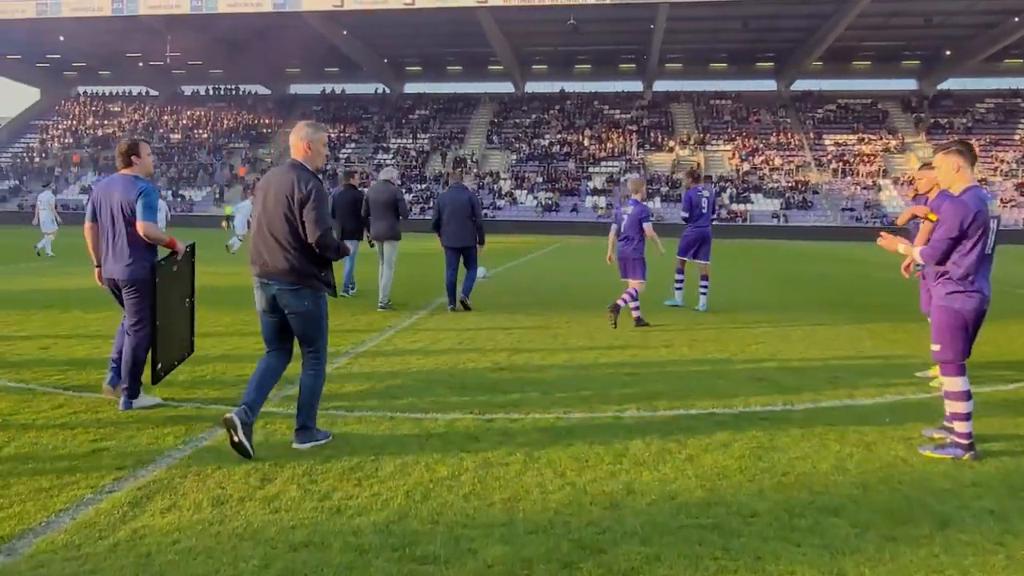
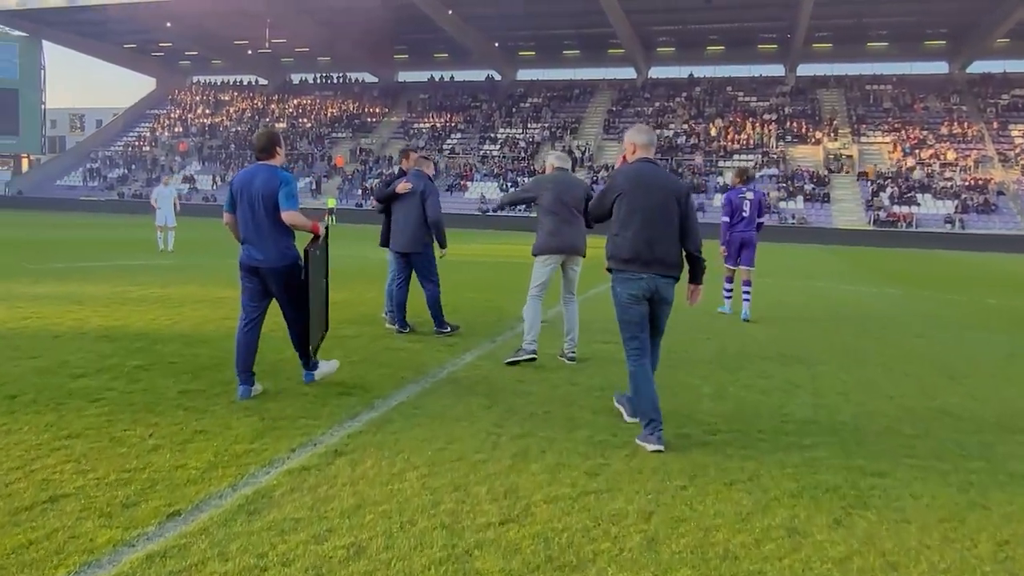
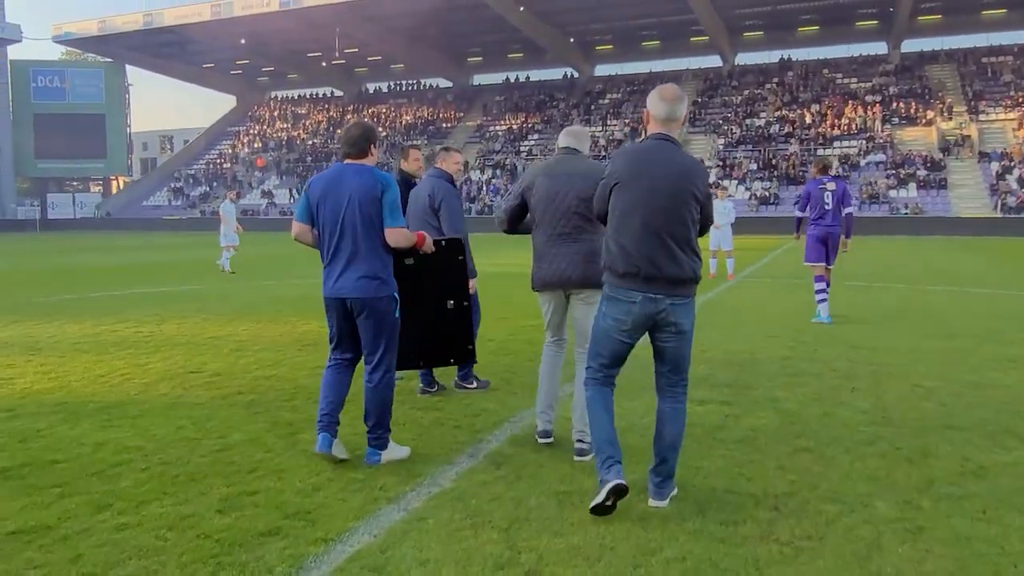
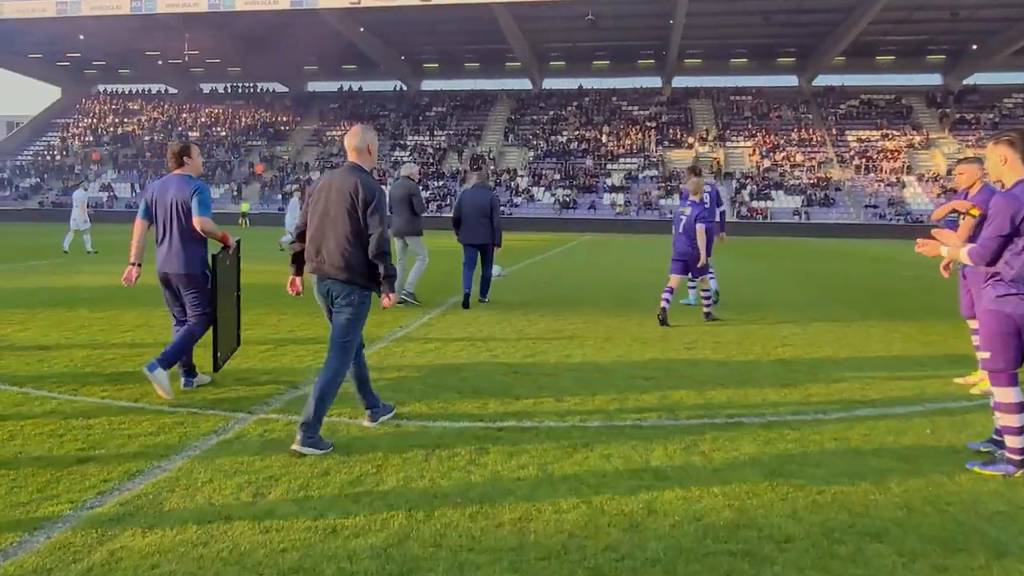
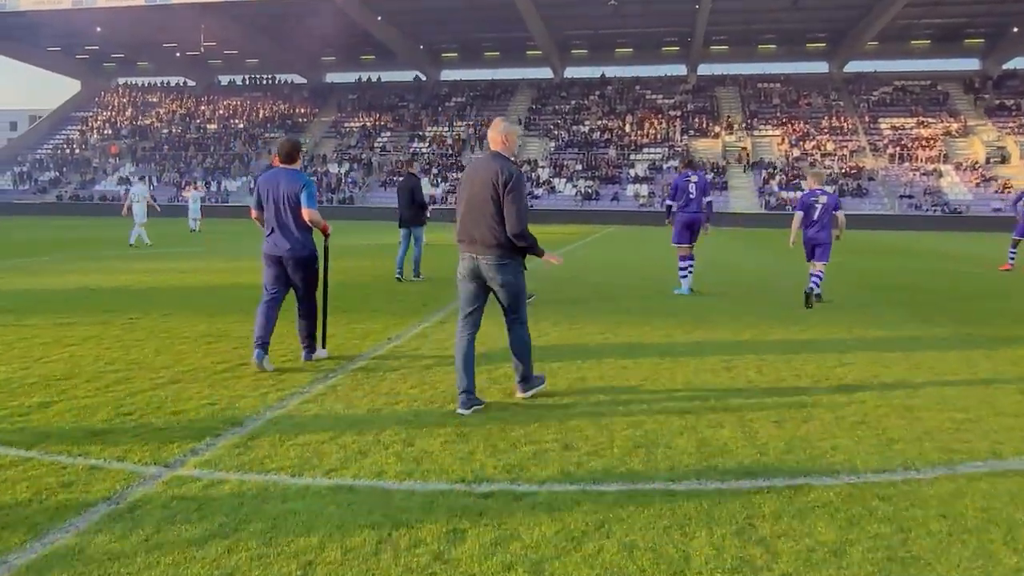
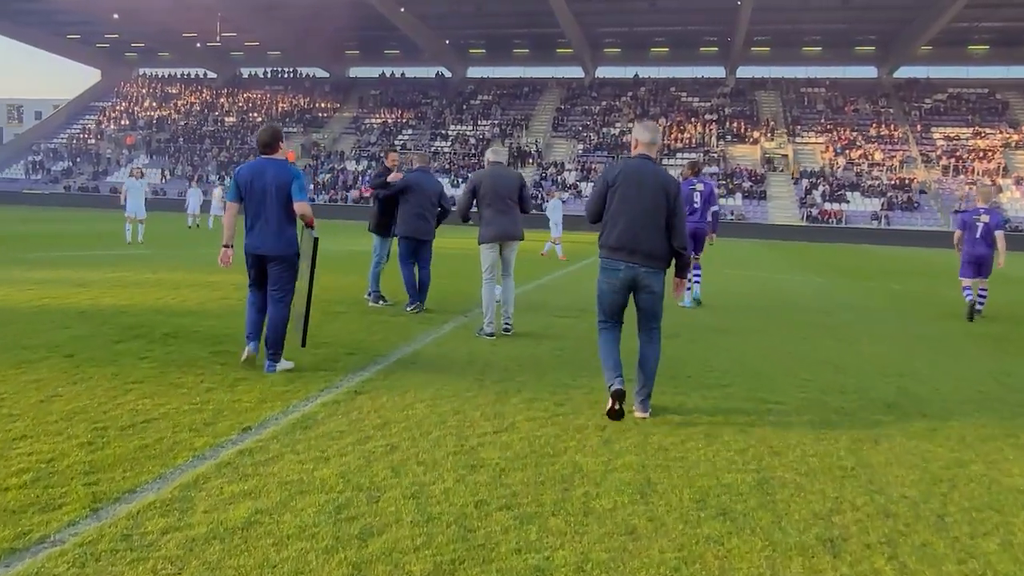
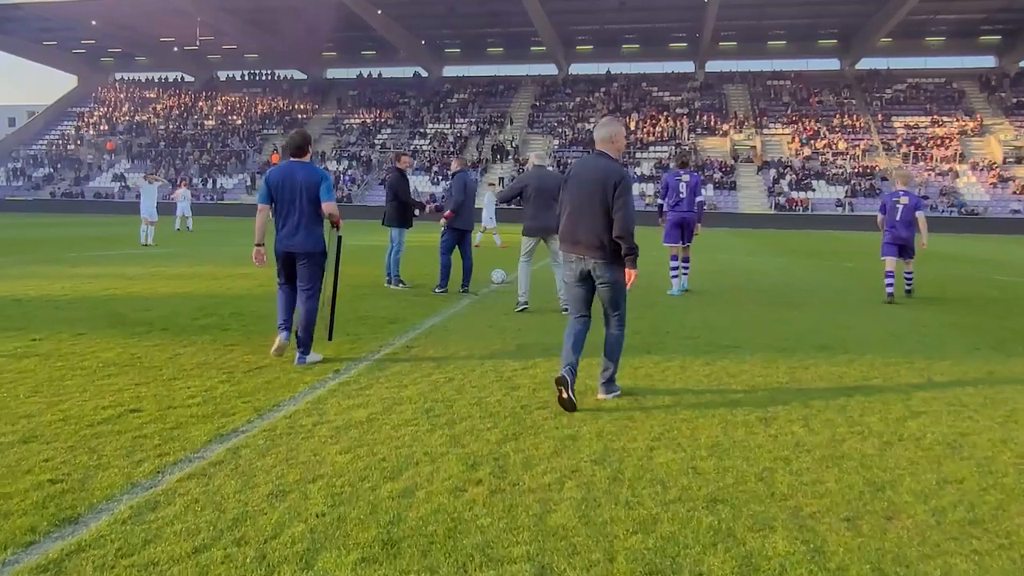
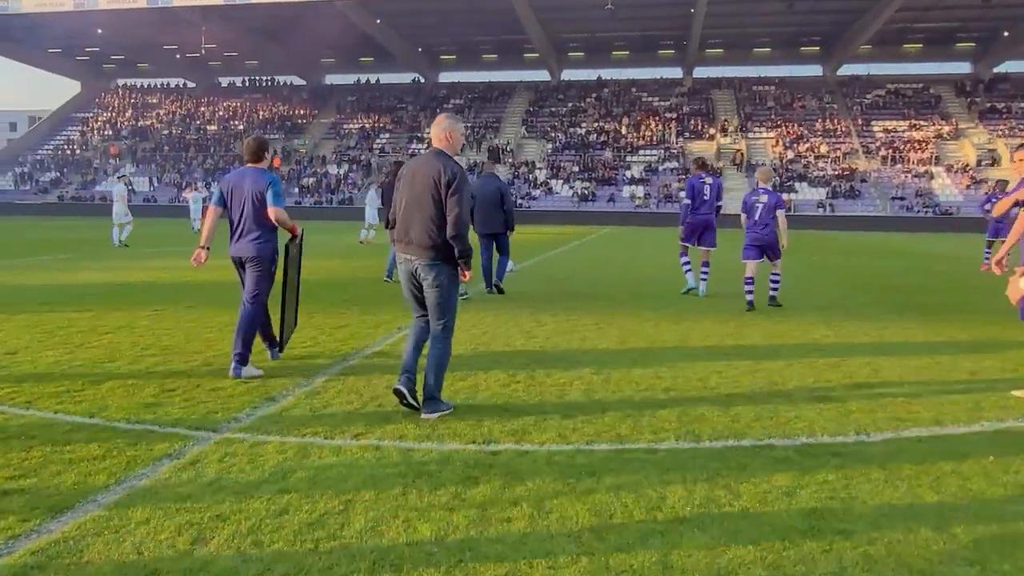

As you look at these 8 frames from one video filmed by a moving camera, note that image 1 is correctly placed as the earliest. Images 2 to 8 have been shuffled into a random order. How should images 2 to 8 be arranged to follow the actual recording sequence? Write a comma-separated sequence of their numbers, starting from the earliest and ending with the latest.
4, 8, 5, 7, 6, 2, 3
